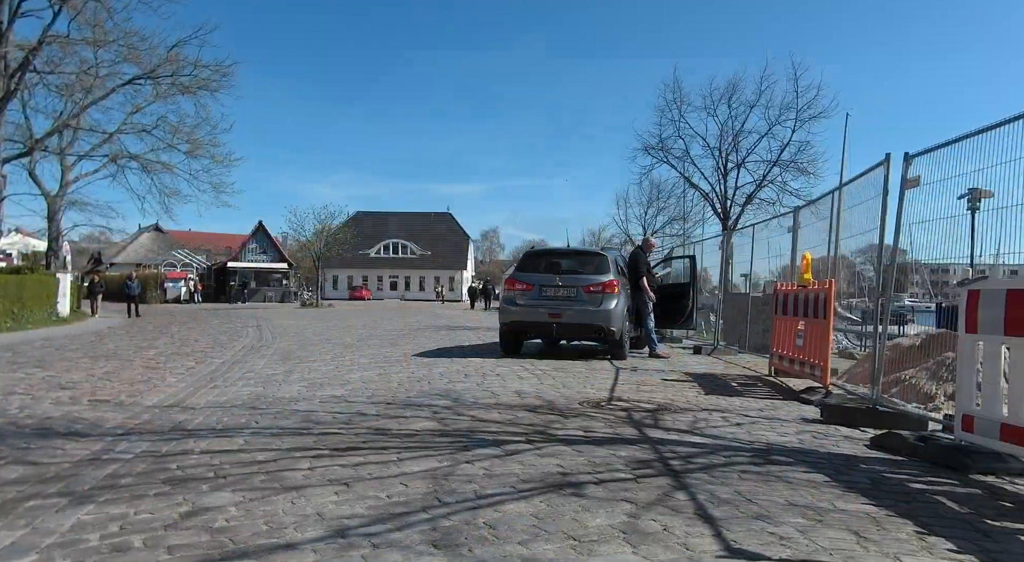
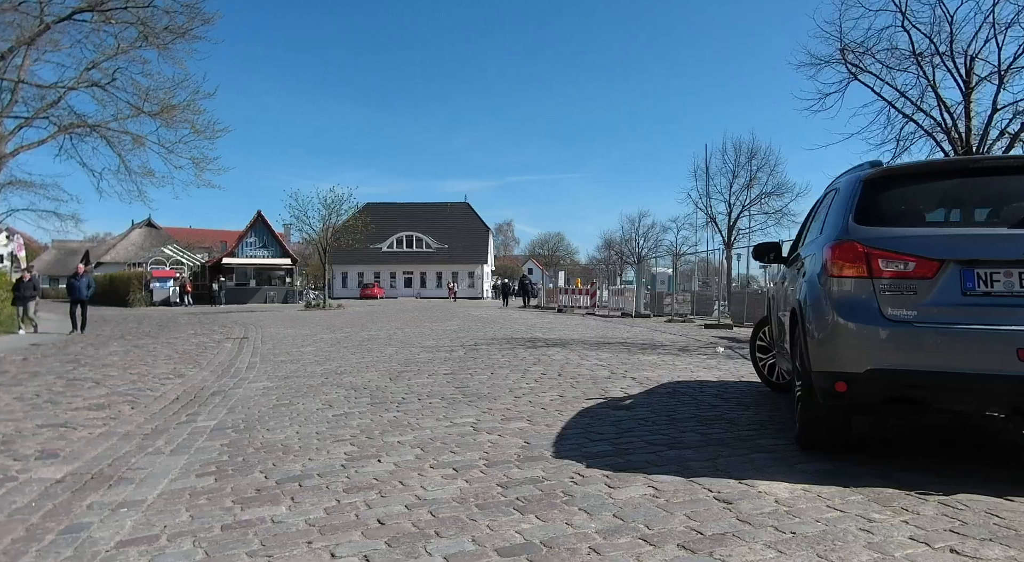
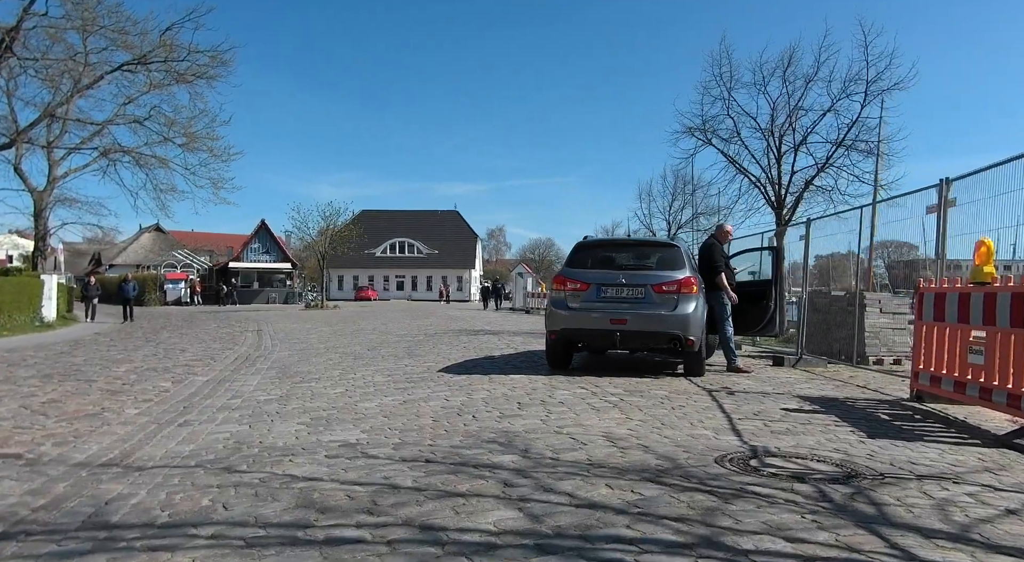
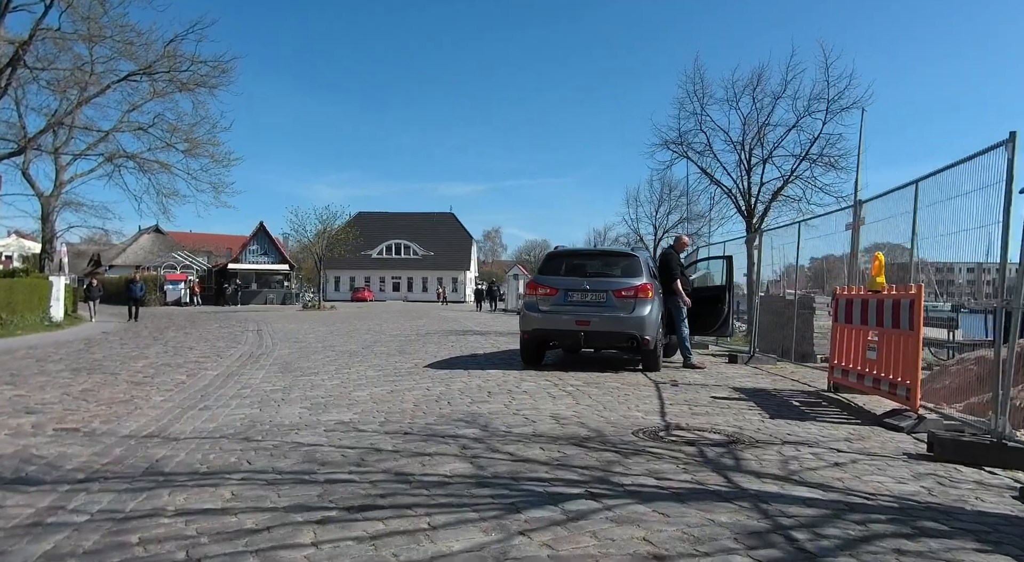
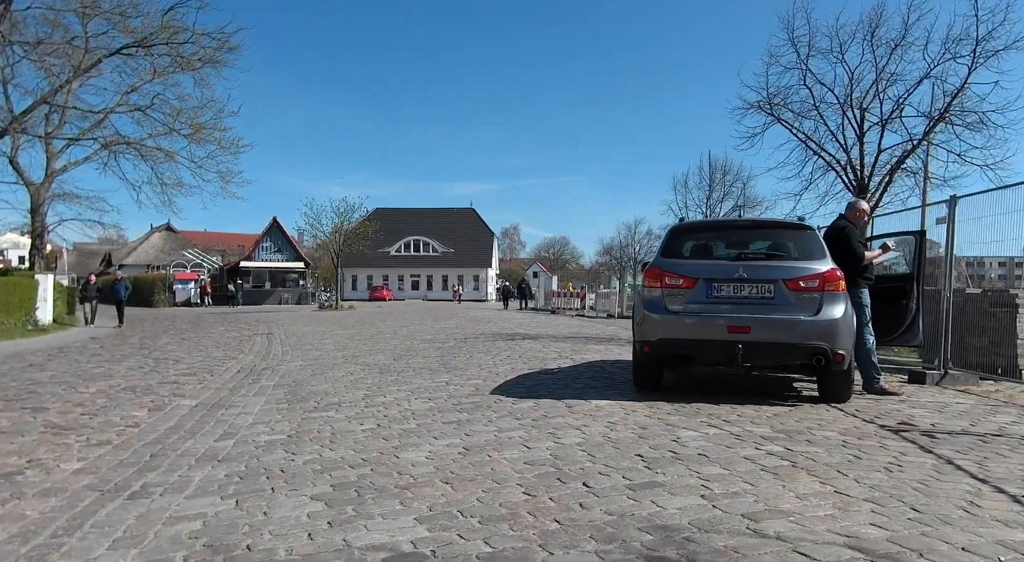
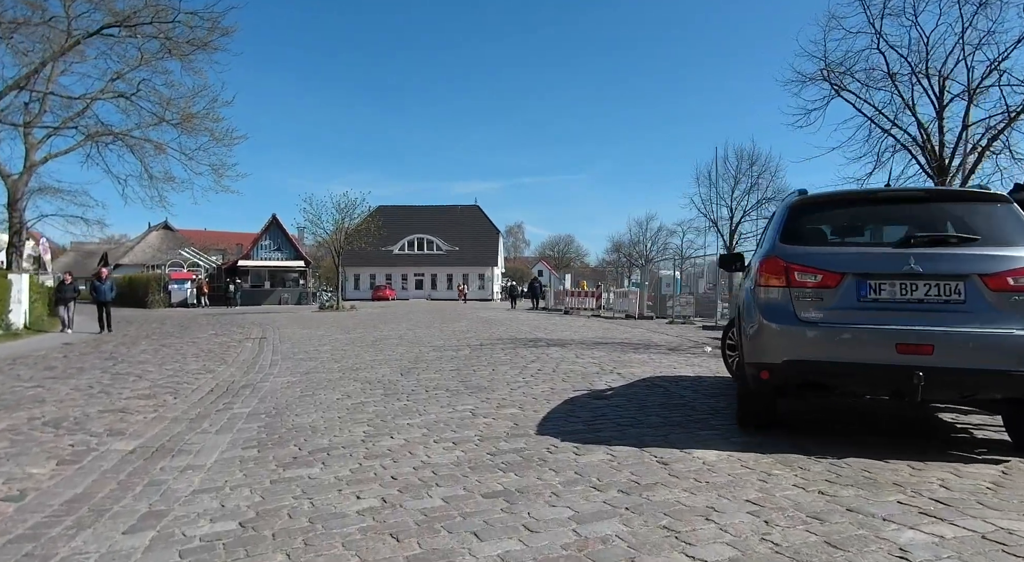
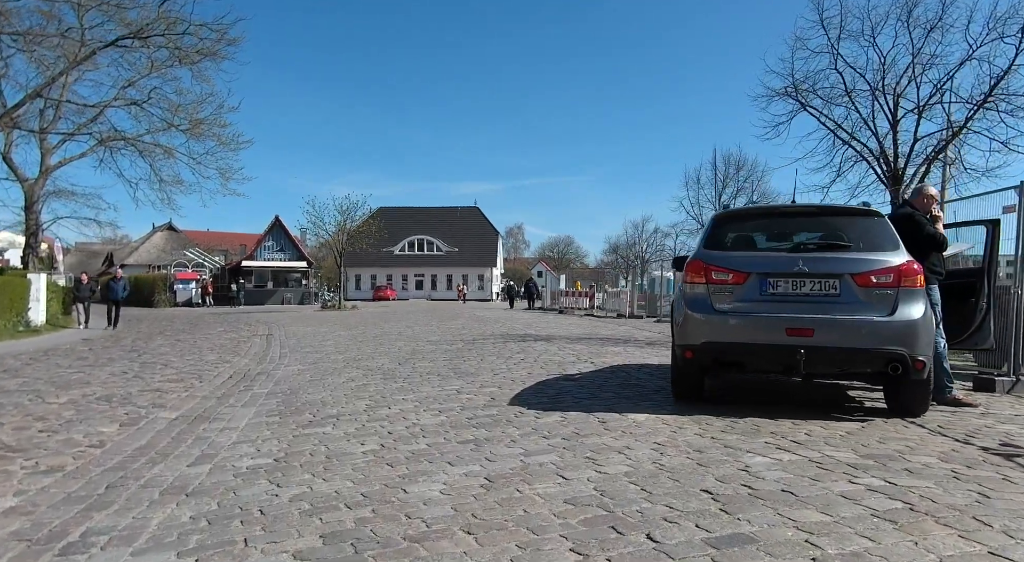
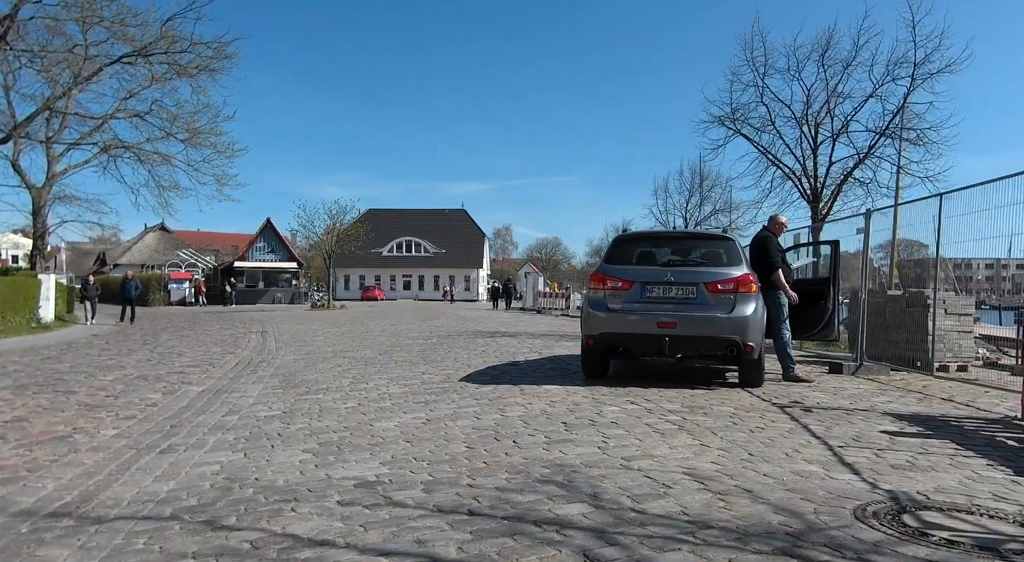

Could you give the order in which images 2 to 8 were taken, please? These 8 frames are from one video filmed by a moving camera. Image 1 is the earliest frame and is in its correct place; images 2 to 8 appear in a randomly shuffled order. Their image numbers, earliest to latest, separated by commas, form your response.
4, 3, 8, 5, 7, 6, 2
